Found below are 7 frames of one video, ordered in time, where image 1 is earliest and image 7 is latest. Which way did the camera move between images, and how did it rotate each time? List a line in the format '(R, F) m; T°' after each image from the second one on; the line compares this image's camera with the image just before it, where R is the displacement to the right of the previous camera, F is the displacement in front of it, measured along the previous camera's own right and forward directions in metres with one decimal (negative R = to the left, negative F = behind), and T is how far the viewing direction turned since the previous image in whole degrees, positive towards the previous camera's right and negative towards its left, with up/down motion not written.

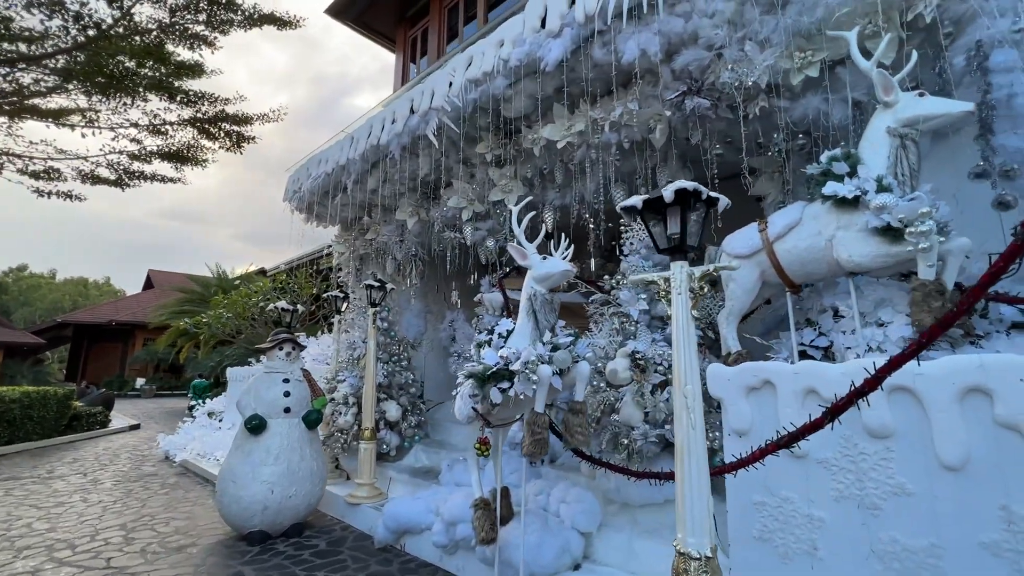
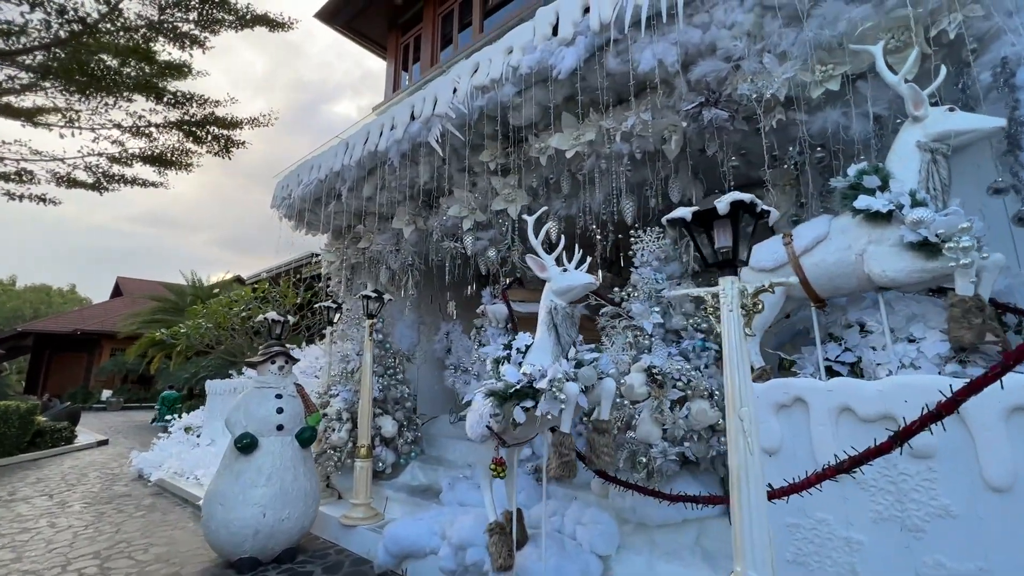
(-0.2, +0.1) m; +2°
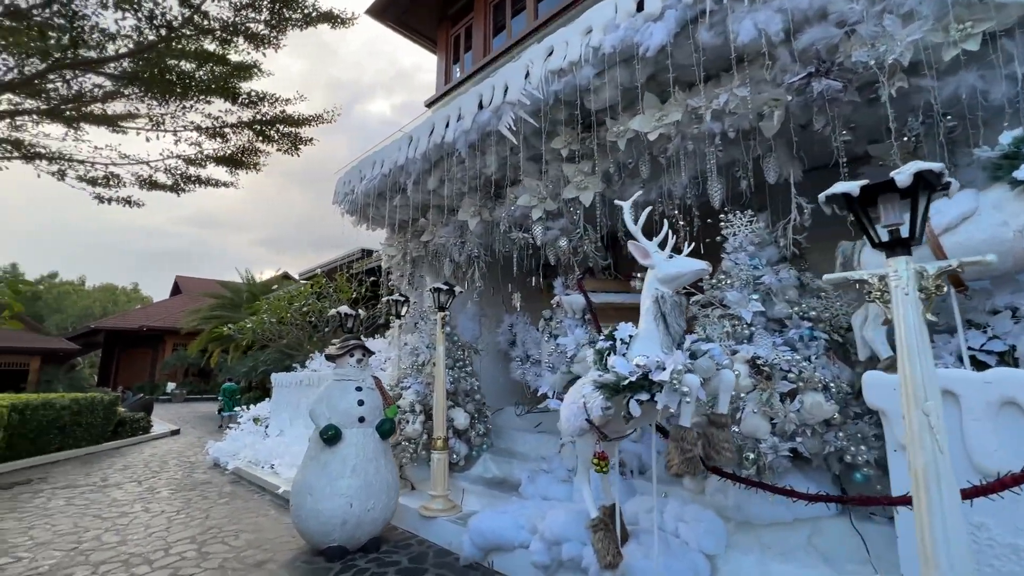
(-0.4, +0.1) m; -4°
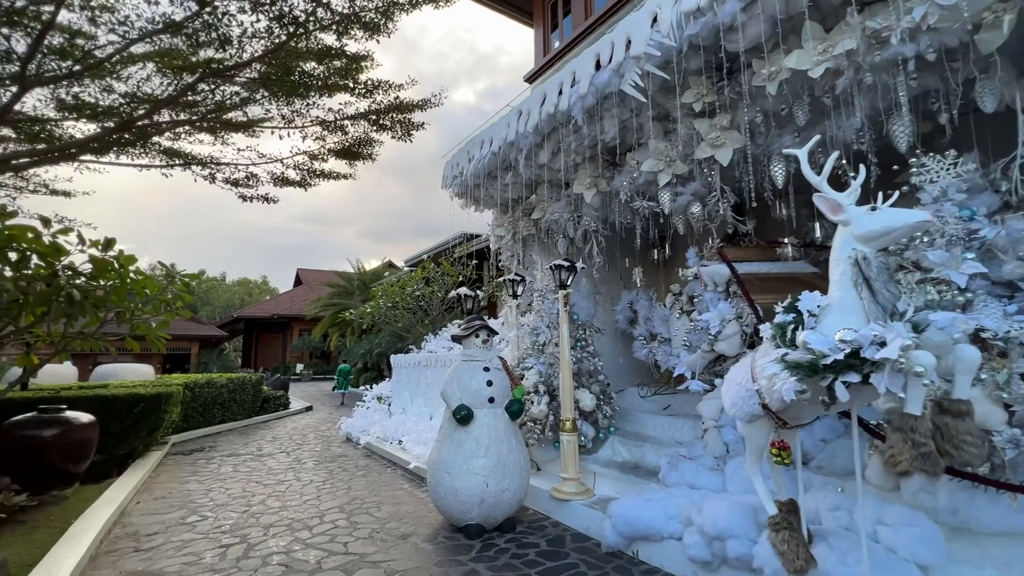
(-0.3, +0.2) m; -11°
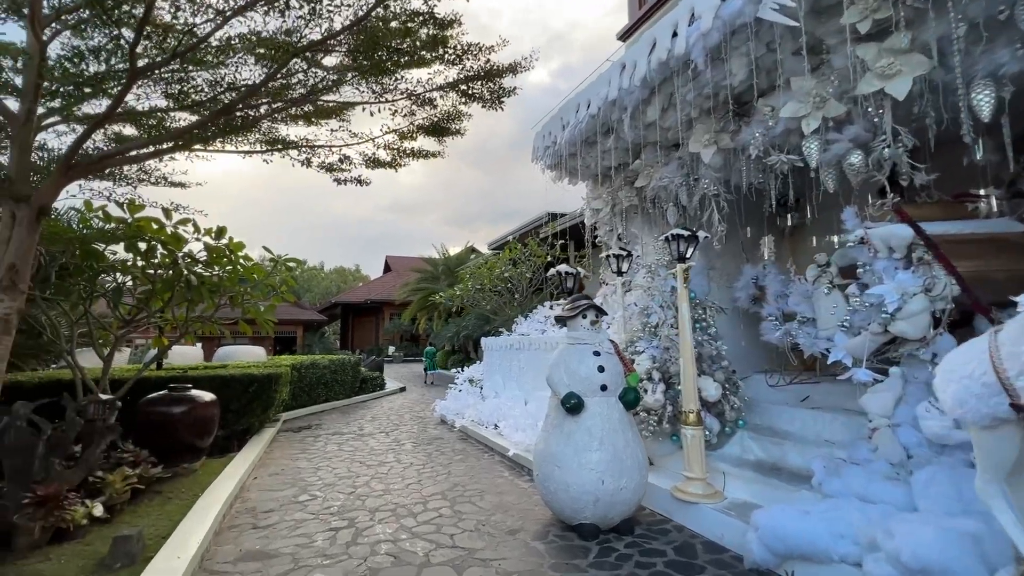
(-0.3, +0.4) m; -10°
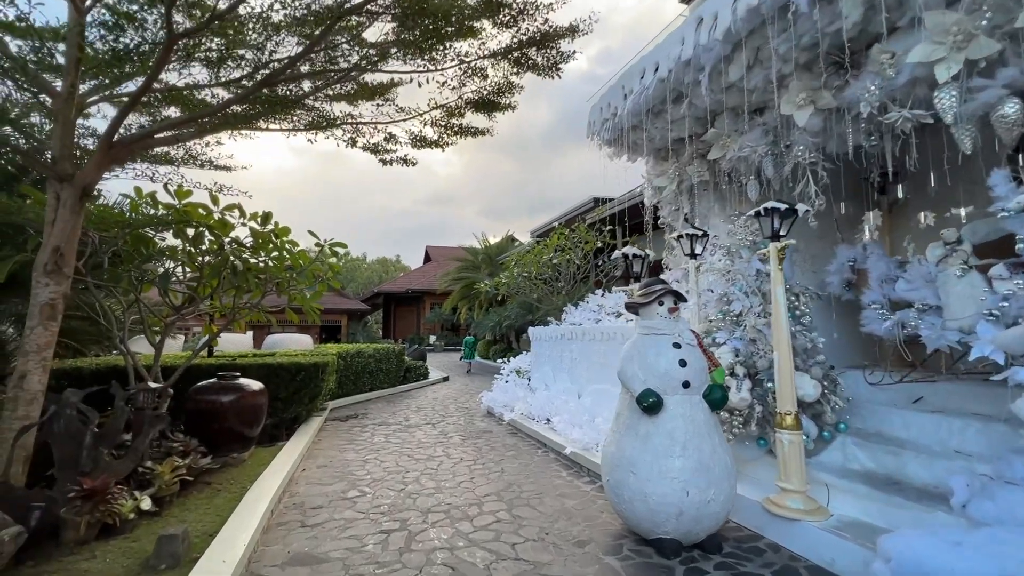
(-0.2, +0.4) m; -5°
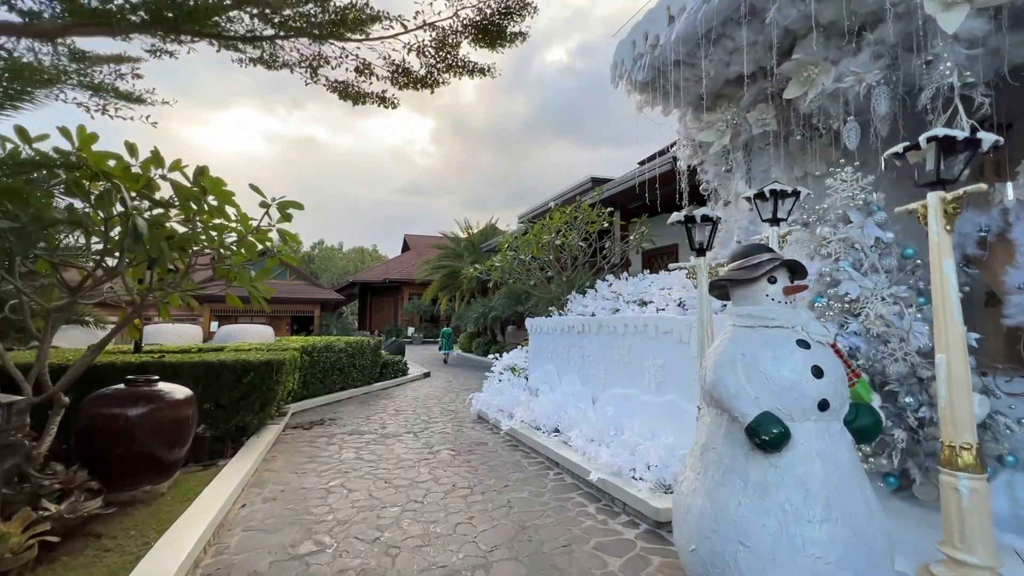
(-0.3, +1.3) m; +3°
